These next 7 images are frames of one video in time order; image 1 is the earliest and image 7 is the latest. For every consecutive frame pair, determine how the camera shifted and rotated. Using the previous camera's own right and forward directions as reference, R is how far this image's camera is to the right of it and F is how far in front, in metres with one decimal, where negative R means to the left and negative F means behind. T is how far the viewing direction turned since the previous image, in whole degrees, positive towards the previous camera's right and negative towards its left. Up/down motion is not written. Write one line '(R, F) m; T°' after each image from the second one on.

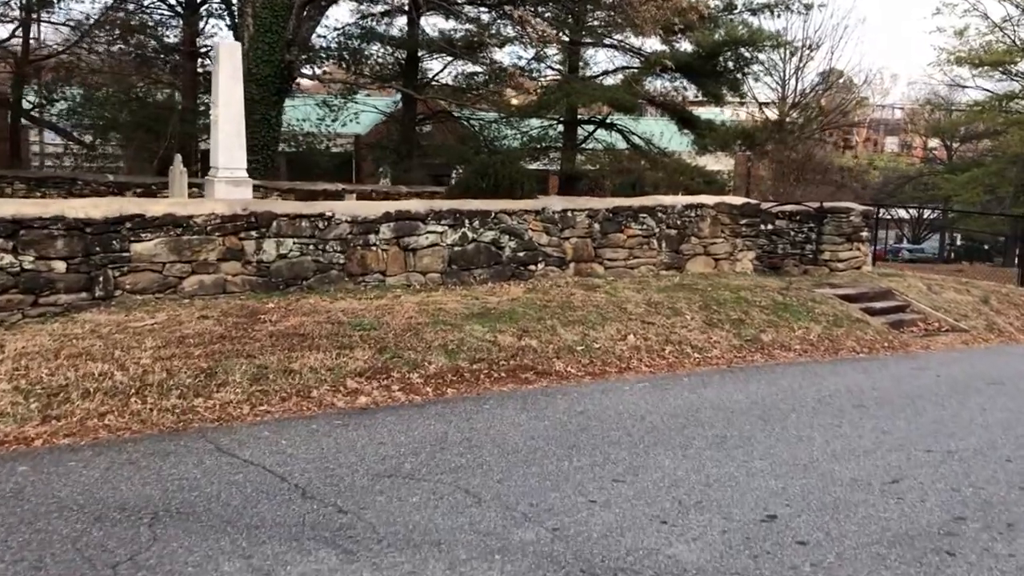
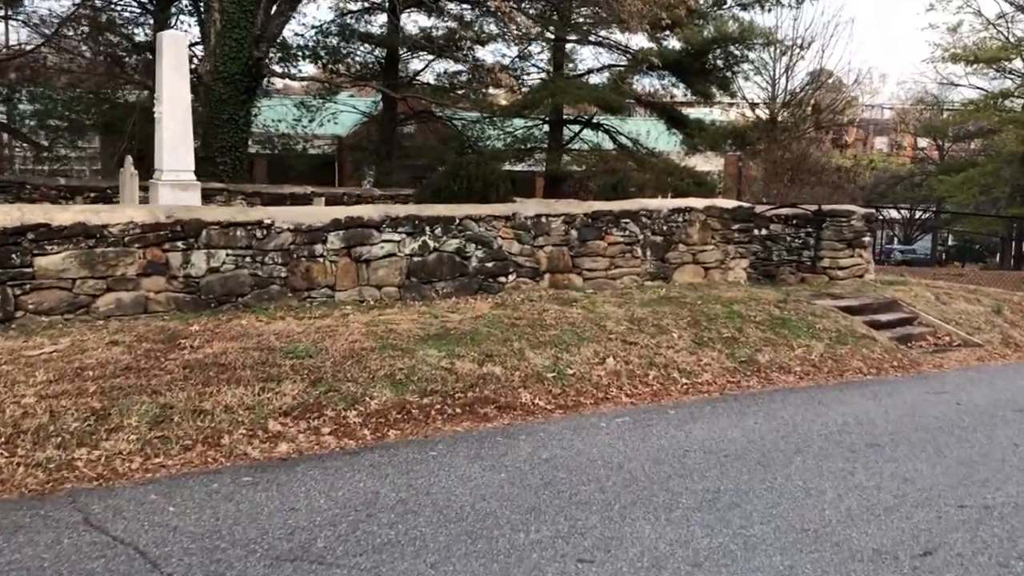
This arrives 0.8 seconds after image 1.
(+0.2, +0.8) m; +1°
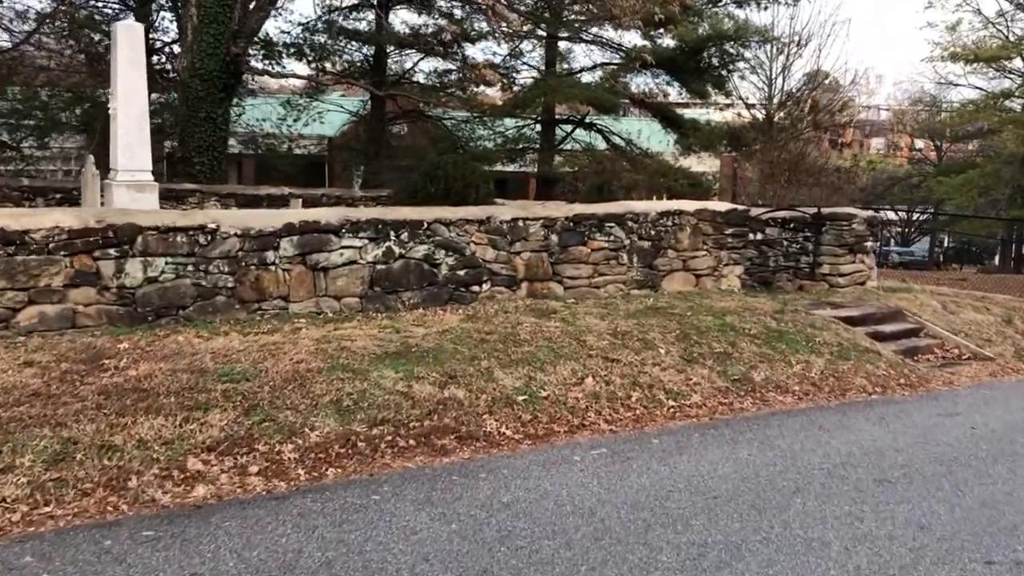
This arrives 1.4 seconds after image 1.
(+0.2, +0.6) m; 0°
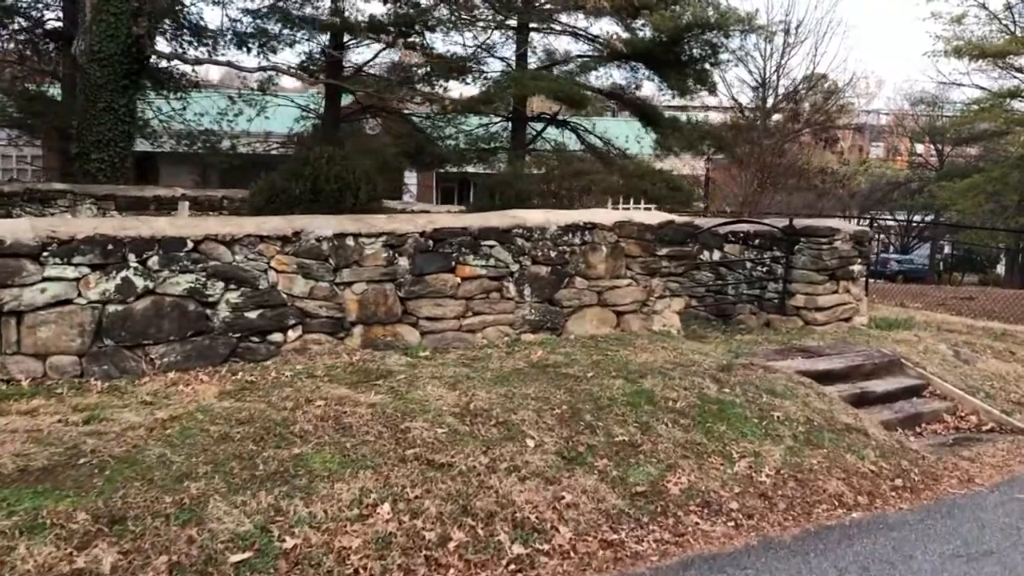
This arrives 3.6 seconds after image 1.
(+0.8, +2.1) m; 0°
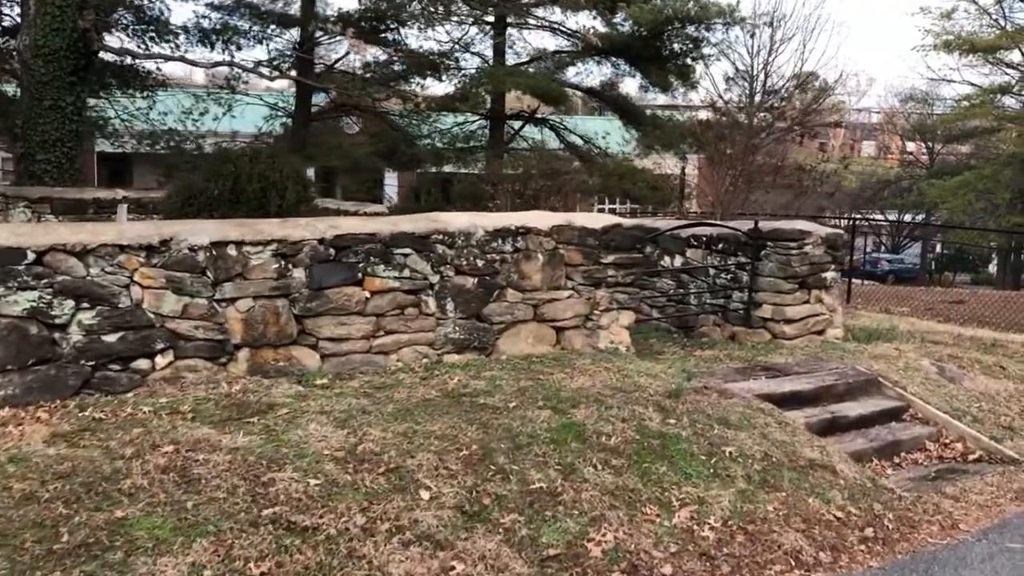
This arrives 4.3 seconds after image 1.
(+0.3, +0.6) m; 0°
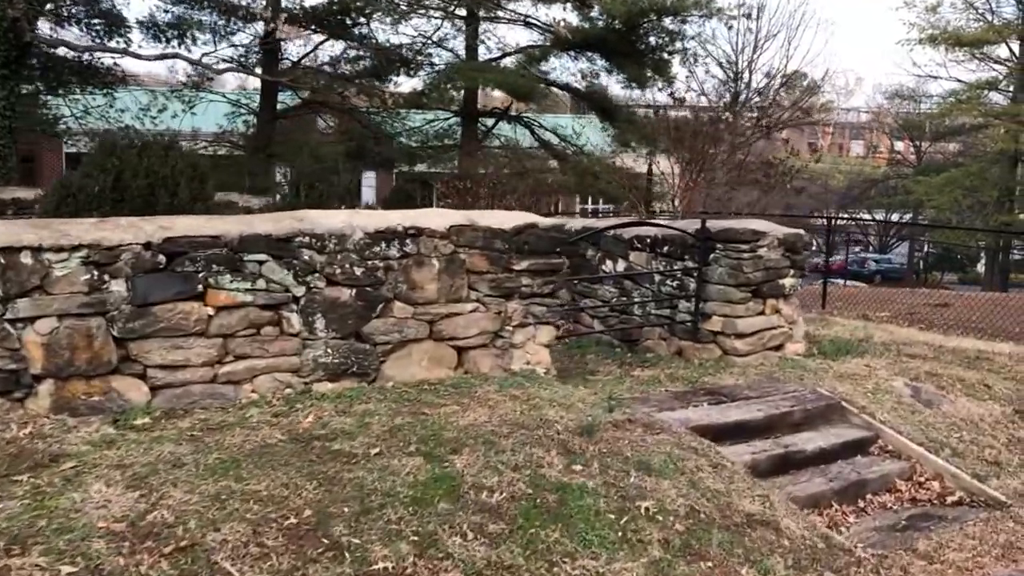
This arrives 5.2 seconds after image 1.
(+0.4, +0.8) m; +1°
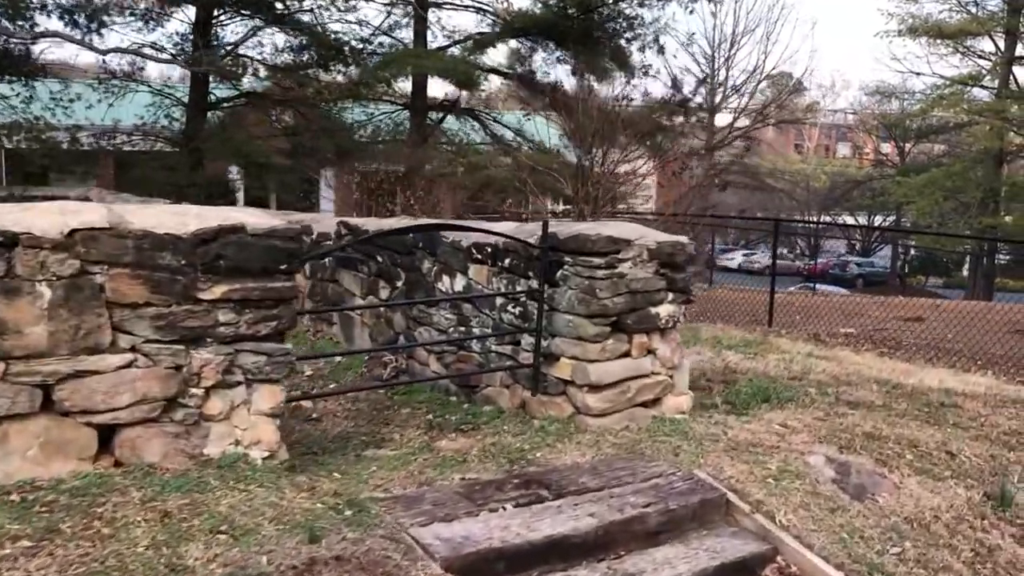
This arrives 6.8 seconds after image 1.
(+0.8, +1.5) m; +1°
